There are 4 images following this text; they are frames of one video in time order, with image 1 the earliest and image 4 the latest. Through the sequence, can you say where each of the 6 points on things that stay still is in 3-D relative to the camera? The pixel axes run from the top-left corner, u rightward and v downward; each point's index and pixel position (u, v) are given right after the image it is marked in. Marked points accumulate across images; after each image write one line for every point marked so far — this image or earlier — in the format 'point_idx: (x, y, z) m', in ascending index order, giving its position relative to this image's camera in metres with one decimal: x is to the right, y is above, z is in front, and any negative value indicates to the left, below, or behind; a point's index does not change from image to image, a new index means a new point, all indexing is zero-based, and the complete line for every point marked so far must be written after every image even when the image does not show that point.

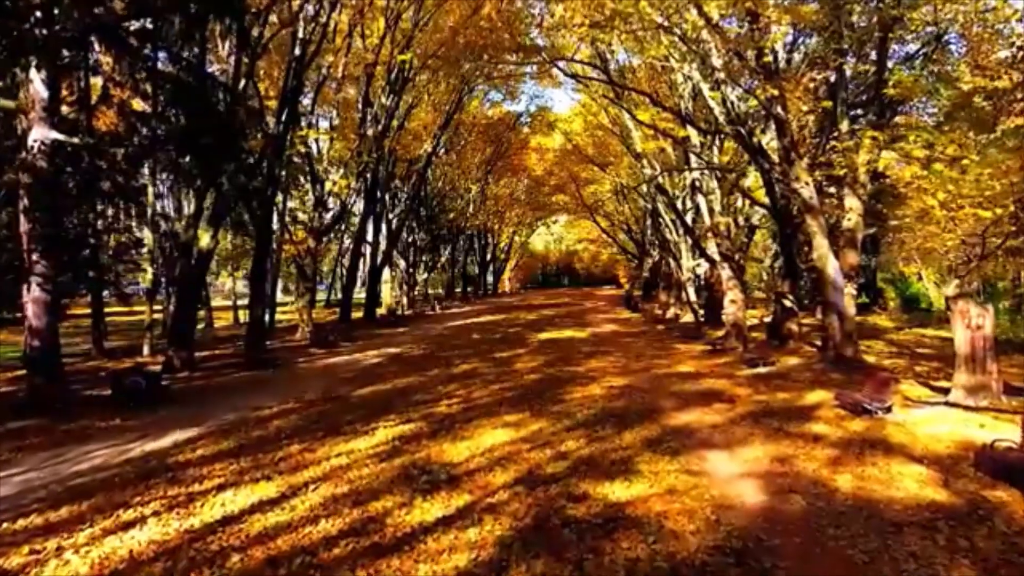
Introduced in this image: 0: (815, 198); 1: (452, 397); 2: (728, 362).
0: (+6.3, +1.9, +16.1) m
1: (-1.0, -1.8, +13.0) m
2: (+5.0, -1.7, +17.9) m
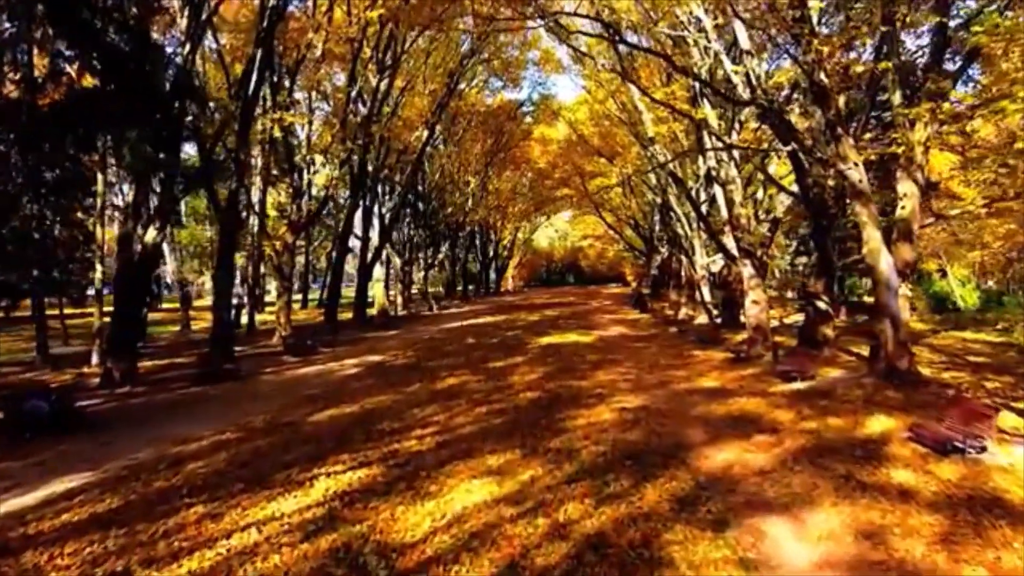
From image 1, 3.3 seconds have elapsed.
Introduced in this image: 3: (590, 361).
0: (+6.2, +1.9, +13.6) m
1: (-1.1, -1.9, +10.6) m
2: (+4.9, -1.7, +15.4) m
3: (+1.8, -1.7, +17.9) m
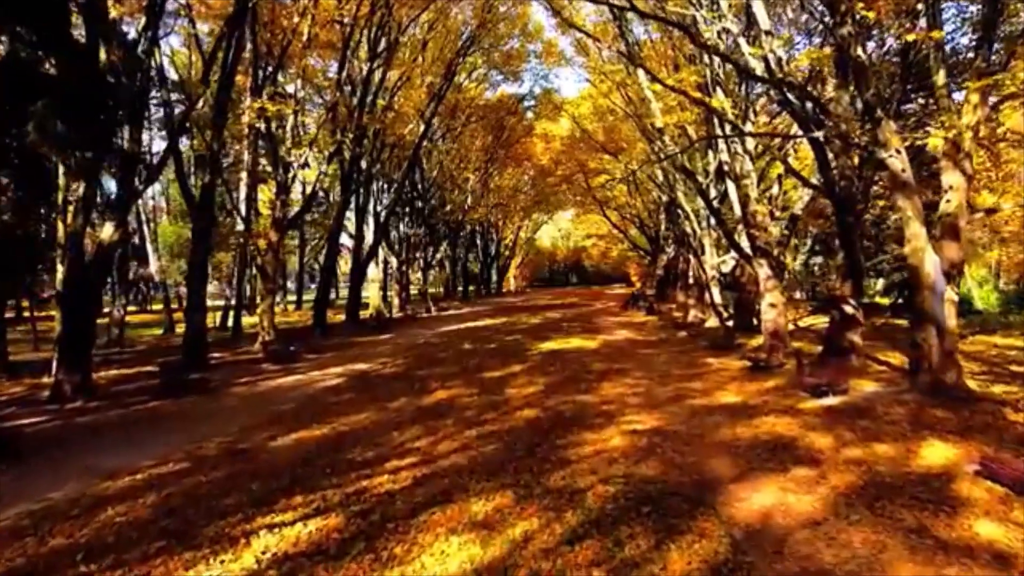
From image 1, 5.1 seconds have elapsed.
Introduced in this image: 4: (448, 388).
0: (+6.2, +1.8, +12.1) m
1: (-1.2, -1.9, +9.0) m
2: (+4.8, -1.8, +13.9) m
3: (+1.7, -1.7, +16.3) m
4: (-1.2, -1.8, +14.2) m
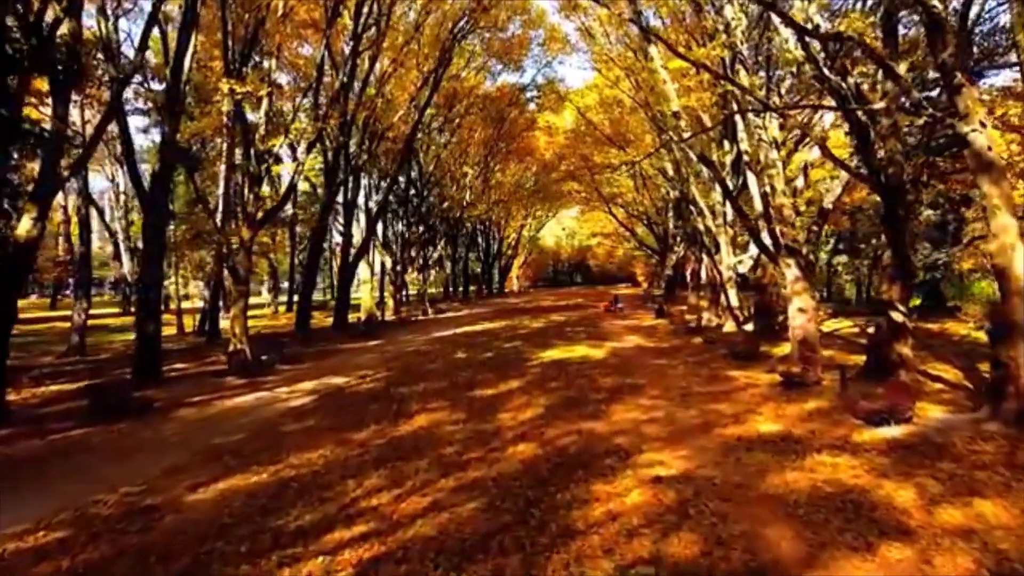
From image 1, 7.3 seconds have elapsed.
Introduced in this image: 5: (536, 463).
0: (+6.1, +1.8, +9.8) m
1: (-1.3, -2.0, +6.8) m
2: (+4.7, -1.8, +11.6) m
3: (+1.7, -1.8, +14.1) m
4: (-1.3, -1.9, +12.0) m
5: (+0.3, -1.9, +8.6) m
